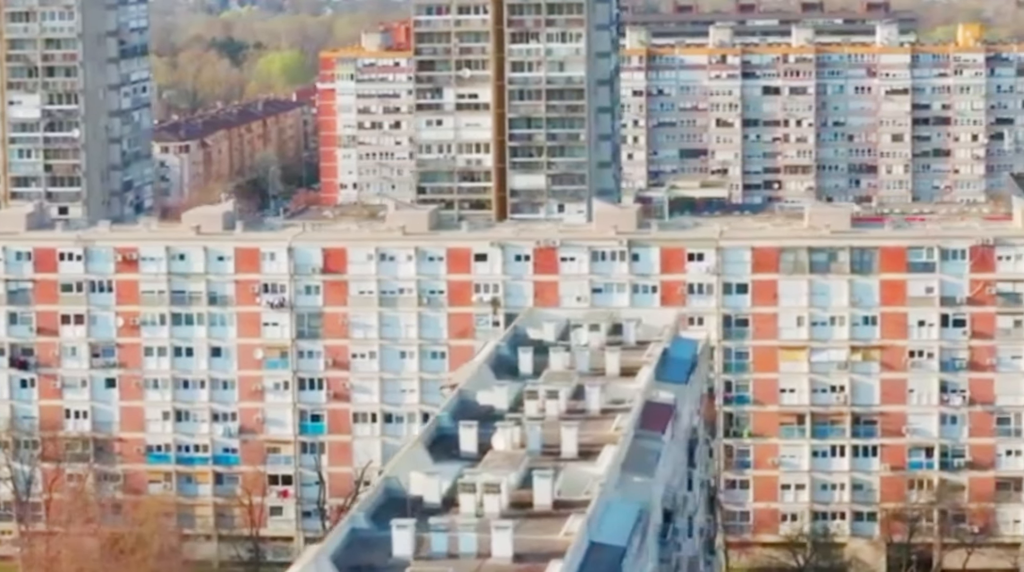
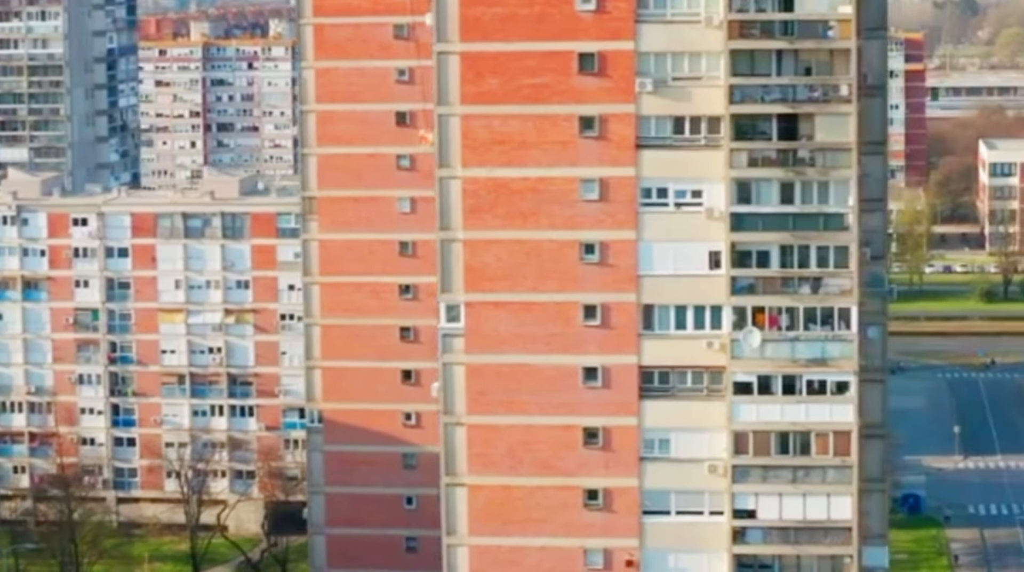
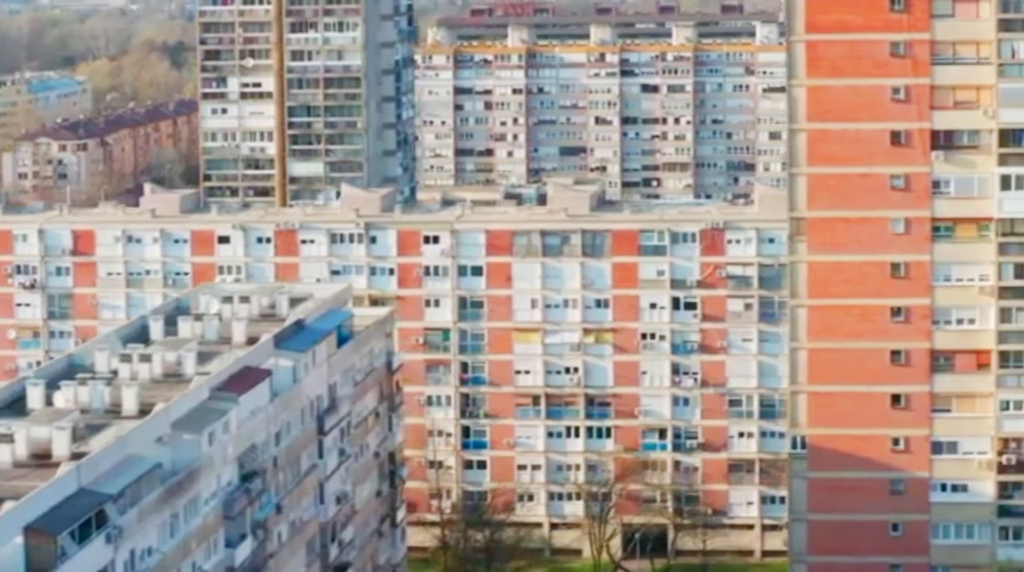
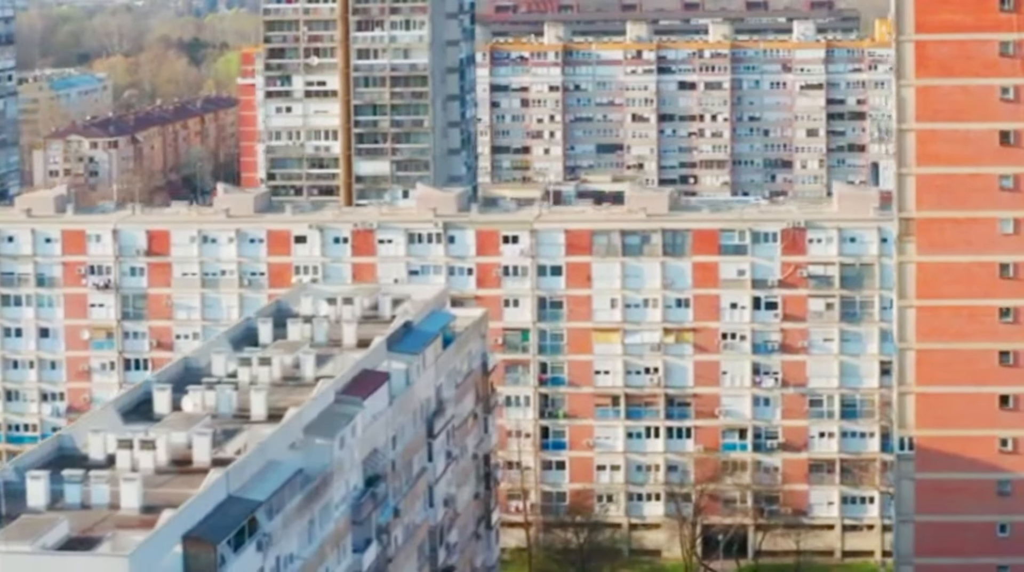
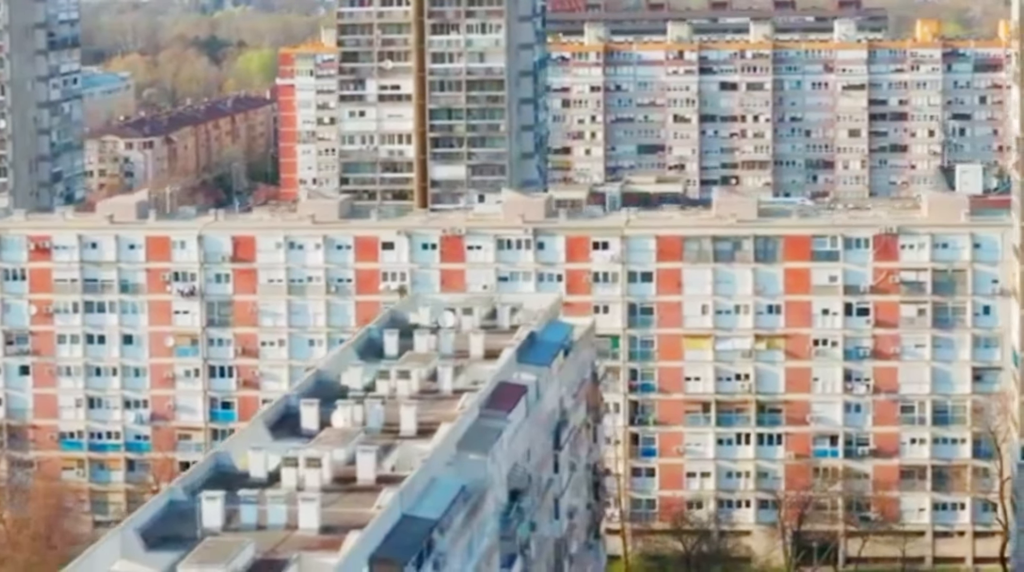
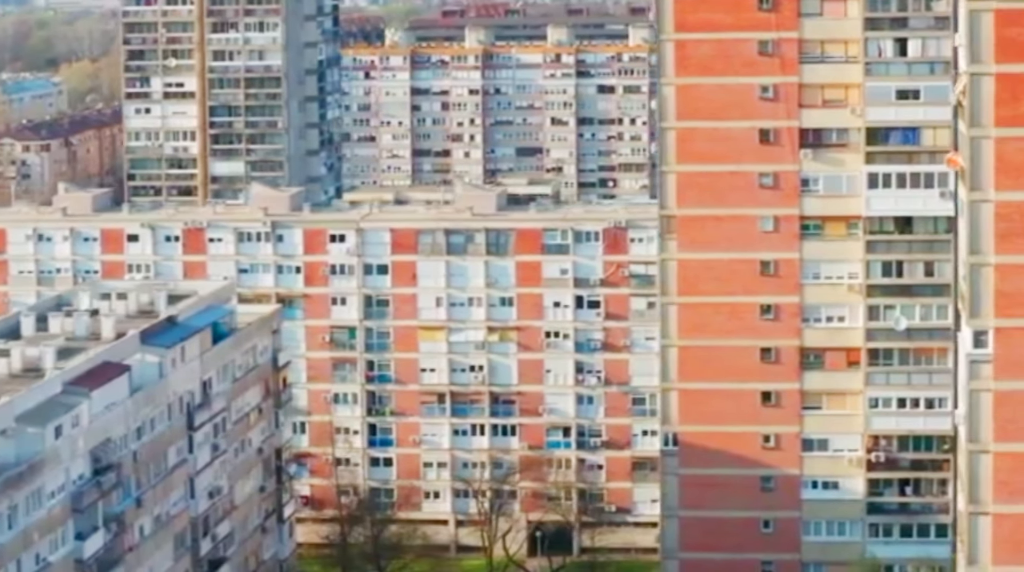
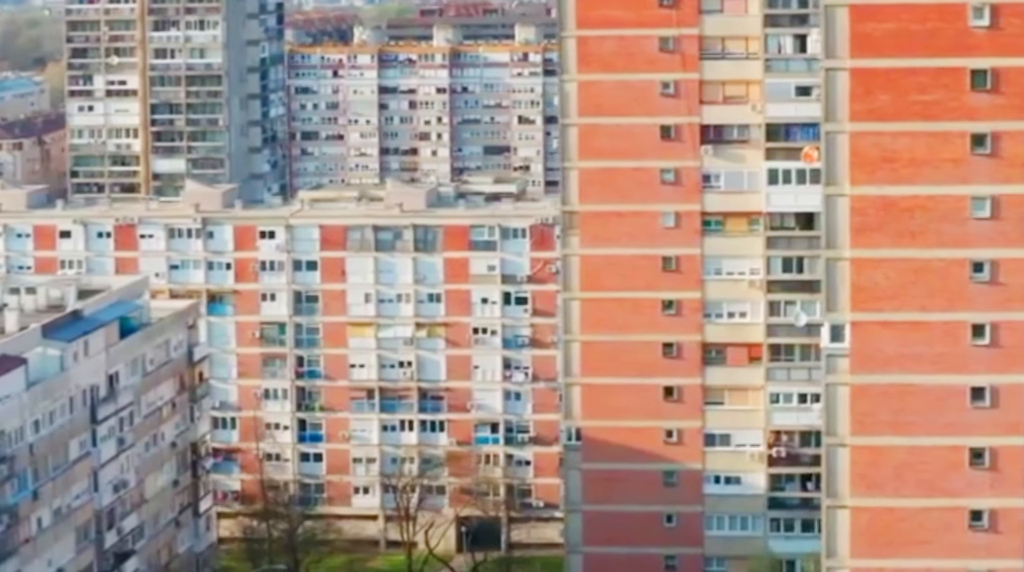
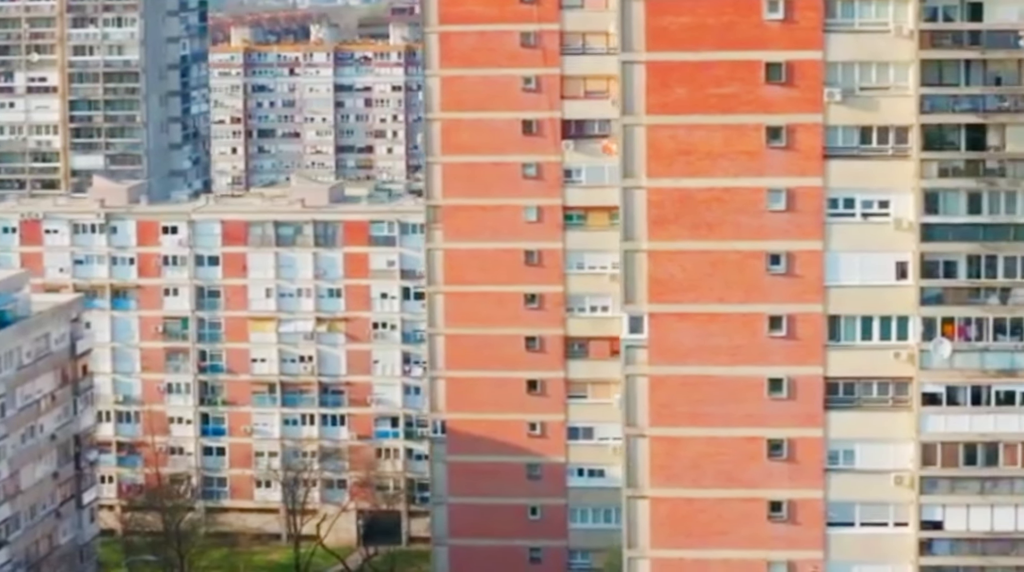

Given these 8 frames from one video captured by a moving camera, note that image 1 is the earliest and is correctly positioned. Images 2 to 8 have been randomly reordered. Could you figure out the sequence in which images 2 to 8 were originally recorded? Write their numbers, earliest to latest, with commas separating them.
5, 4, 3, 6, 7, 8, 2
